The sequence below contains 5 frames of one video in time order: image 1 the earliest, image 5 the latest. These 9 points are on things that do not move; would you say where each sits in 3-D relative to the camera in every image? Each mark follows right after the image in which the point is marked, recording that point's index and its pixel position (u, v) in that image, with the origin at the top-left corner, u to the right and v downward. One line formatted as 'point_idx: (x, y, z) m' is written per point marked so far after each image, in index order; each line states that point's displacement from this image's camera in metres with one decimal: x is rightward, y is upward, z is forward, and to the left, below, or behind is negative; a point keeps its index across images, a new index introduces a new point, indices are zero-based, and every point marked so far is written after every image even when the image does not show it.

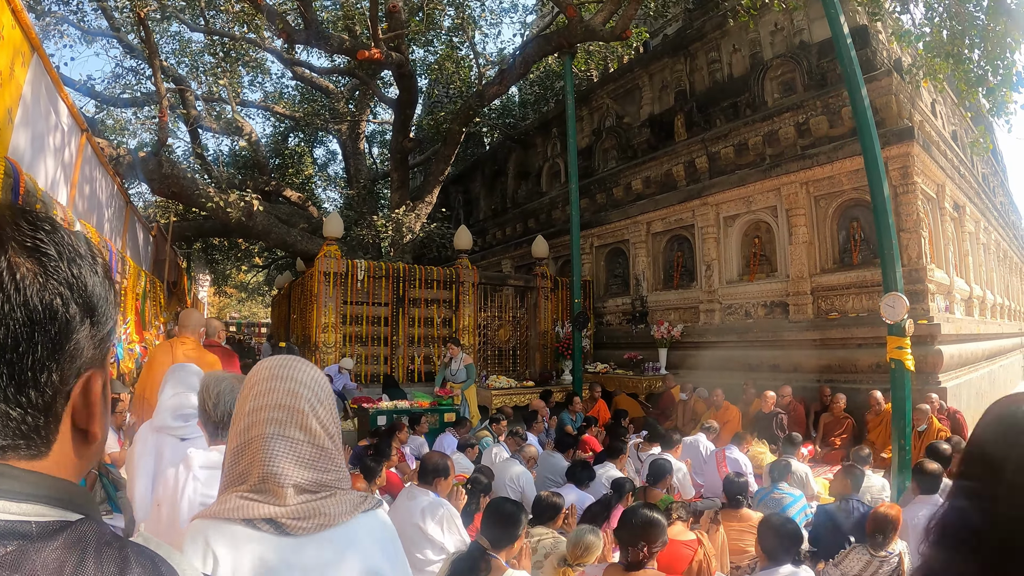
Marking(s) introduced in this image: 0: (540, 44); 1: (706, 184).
0: (+0.5, +4.4, +10.0) m
1: (+3.5, +1.9, +10.0) m
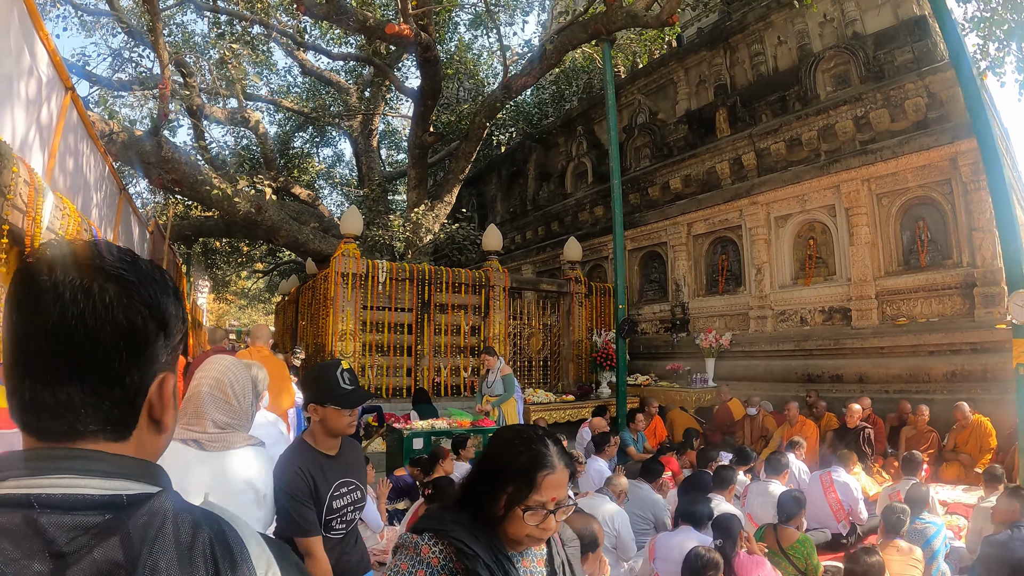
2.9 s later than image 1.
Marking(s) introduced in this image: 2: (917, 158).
0: (+1.0, +4.3, +9.4) m
1: (+4.0, +1.8, +9.4) m
2: (+5.6, +1.8, +7.8) m
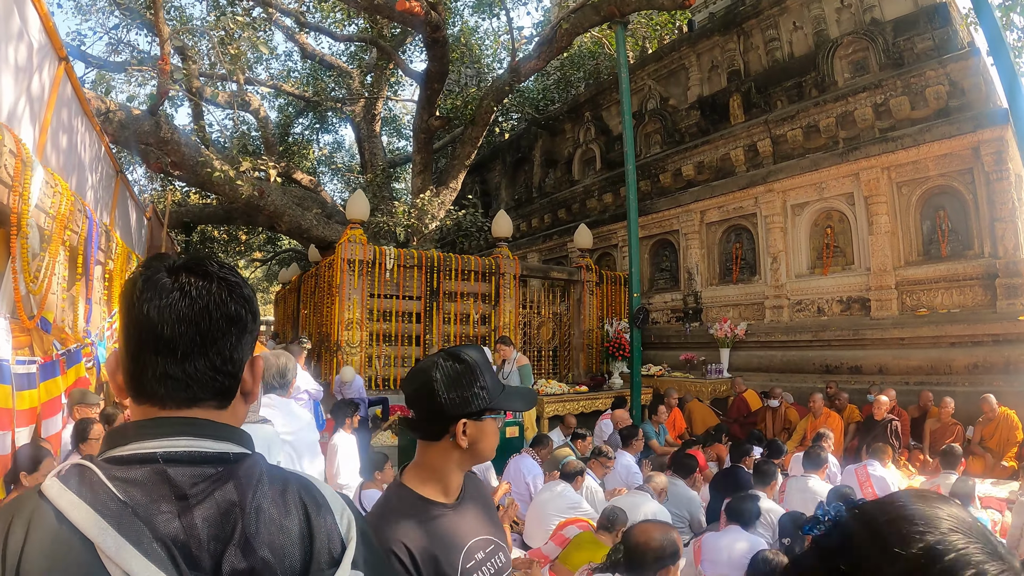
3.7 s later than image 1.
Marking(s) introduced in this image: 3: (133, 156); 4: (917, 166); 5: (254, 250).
0: (+1.2, +4.5, +9.1) m
1: (+4.2, +2.0, +9.3) m
2: (+5.8, +1.9, +7.7) m
3: (-6.3, +2.1, +9.3) m
4: (+5.7, +1.7, +7.9) m
5: (-6.8, +1.0, +14.5) m
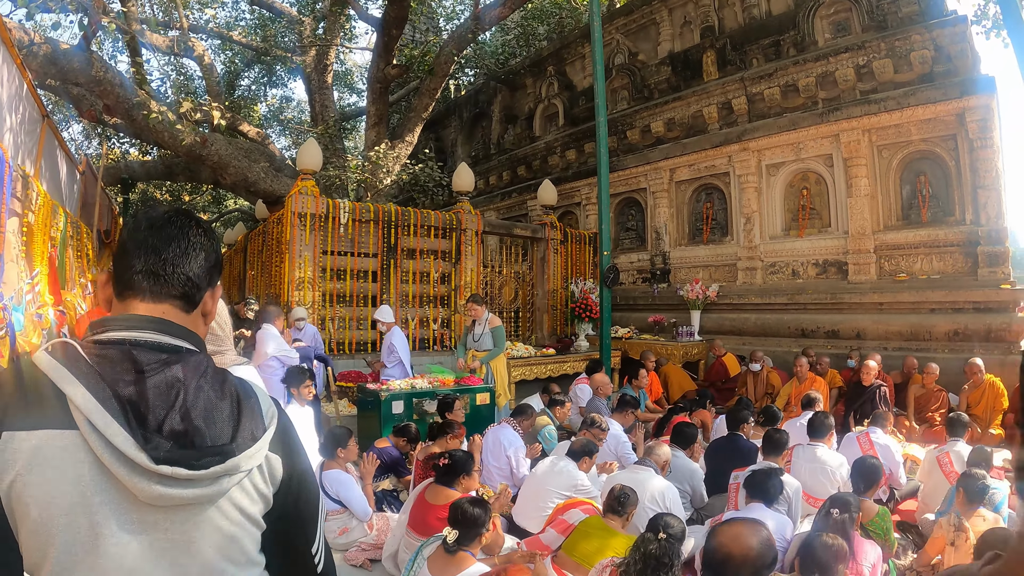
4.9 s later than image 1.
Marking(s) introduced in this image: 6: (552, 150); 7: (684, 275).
0: (+0.8, +5.0, +8.4) m
1: (+3.7, +2.5, +8.9) m
2: (+5.5, +2.4, +7.5) m
3: (-6.7, +2.8, +8.2) m
4: (+5.3, +2.2, +7.7) m
5: (-7.6, +1.9, +13.3) m
6: (+0.9, +2.5, +10.6) m
7: (+3.0, +0.1, +9.6) m
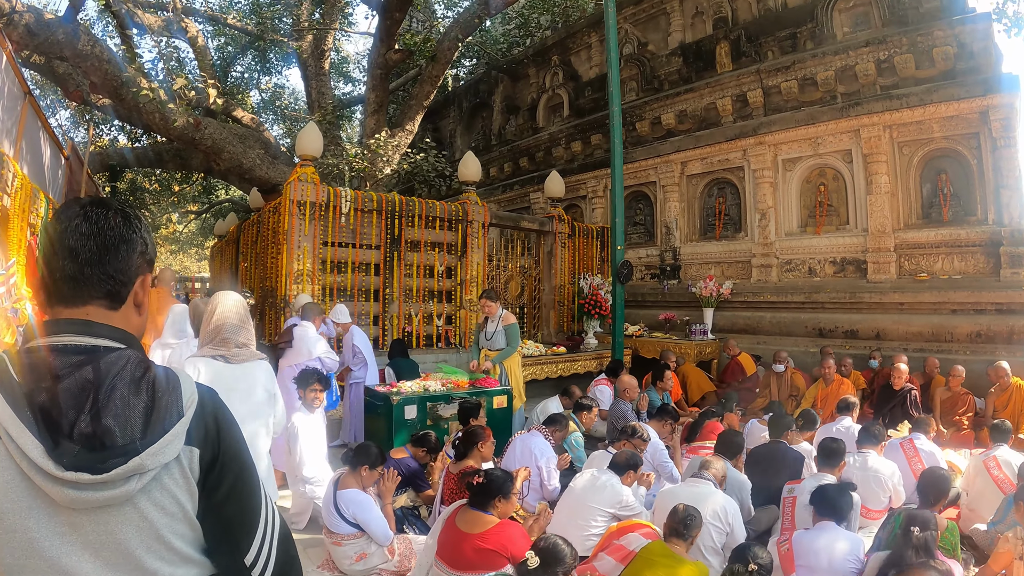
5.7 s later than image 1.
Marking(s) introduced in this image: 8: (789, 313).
0: (+1.0, +5.1, +8.1) m
1: (+3.9, +2.5, +8.7) m
2: (+5.6, +2.4, +7.3) m
3: (-6.5, +3.0, +7.7) m
4: (+5.5, +2.2, +7.5) m
5: (-7.6, +2.1, +12.9) m
6: (+1.1, +2.6, +10.3) m
7: (+3.1, +0.2, +9.4) m
8: (+4.0, -0.4, +8.2) m
